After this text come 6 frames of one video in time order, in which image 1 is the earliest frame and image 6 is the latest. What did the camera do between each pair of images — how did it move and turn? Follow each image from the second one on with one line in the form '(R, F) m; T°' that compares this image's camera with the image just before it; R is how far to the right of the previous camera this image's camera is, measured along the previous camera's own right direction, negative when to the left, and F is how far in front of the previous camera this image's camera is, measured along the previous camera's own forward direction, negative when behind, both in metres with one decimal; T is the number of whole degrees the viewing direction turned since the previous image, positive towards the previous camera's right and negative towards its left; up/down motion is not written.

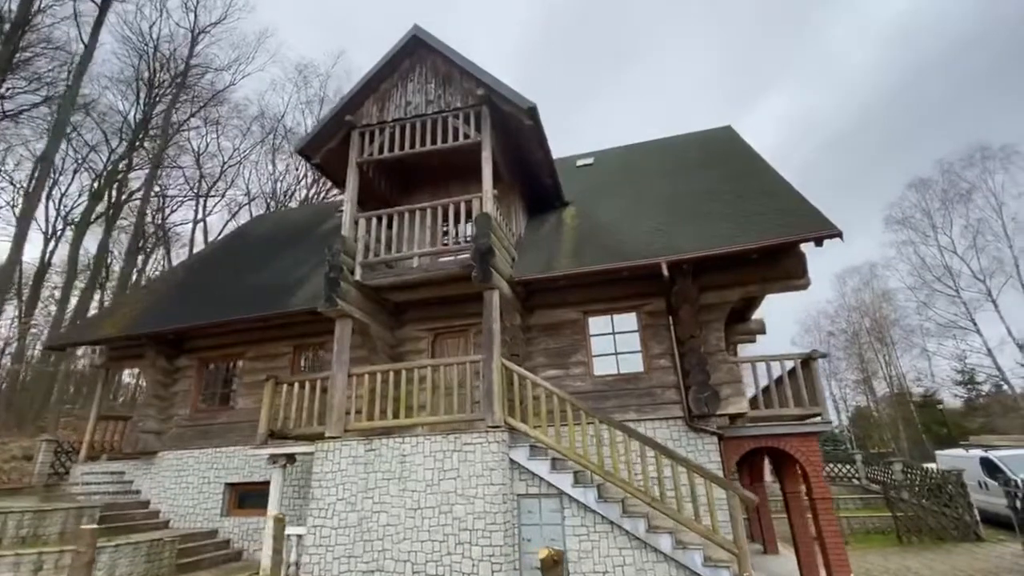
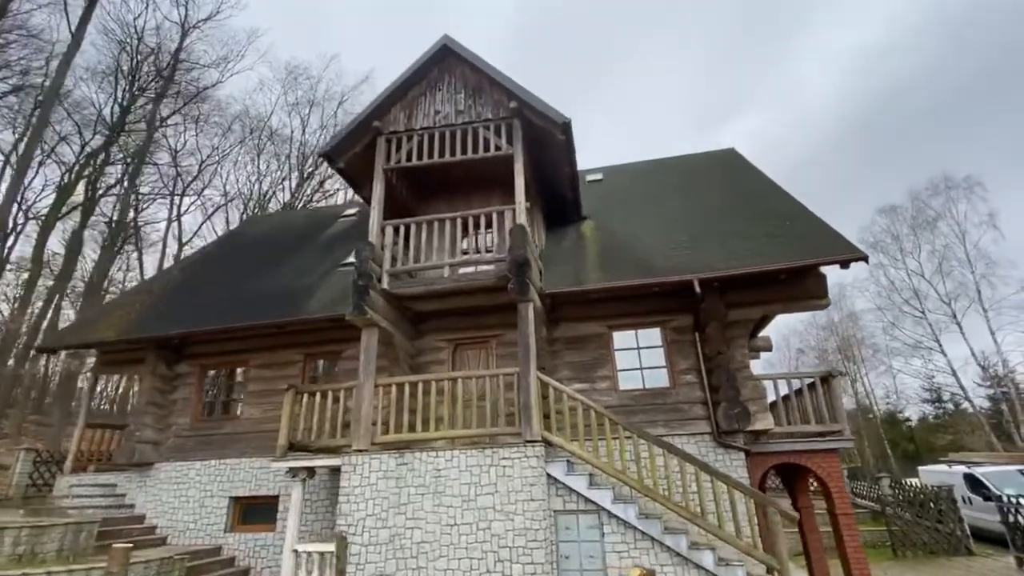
(-1.1, +0.1) m; +4°
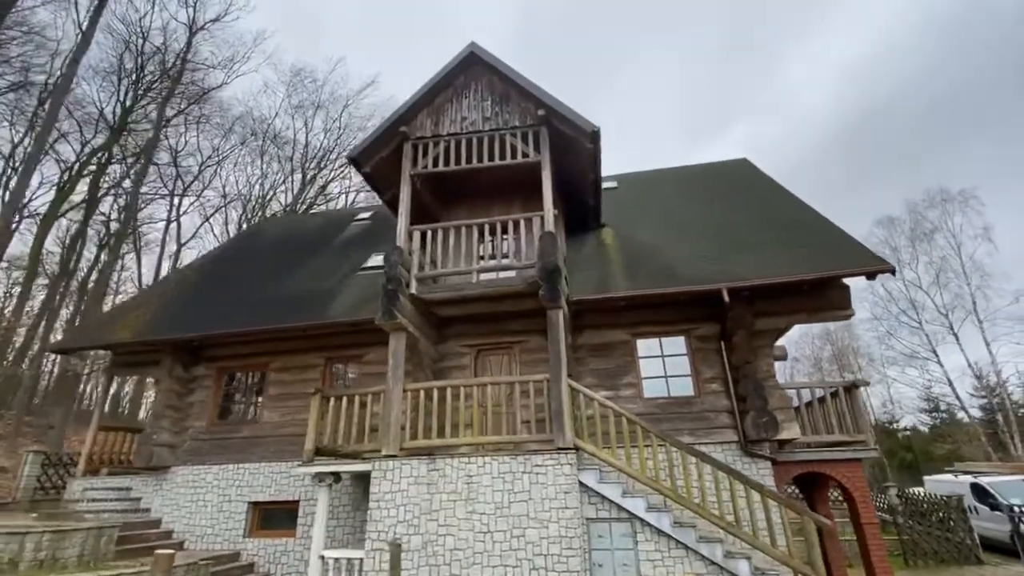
(-0.6, 0.0) m; +1°
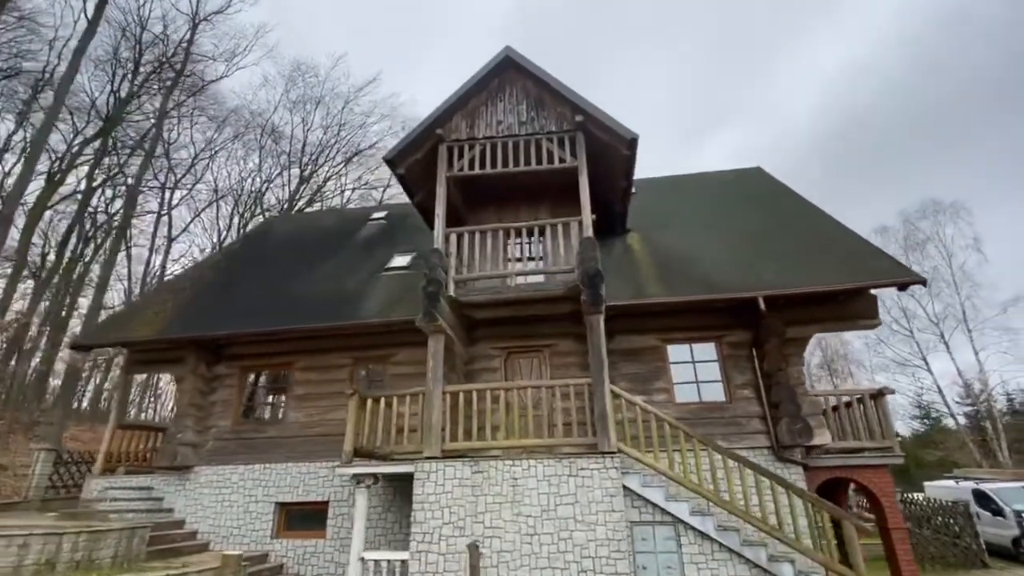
(-0.9, 0.0) m; +2°
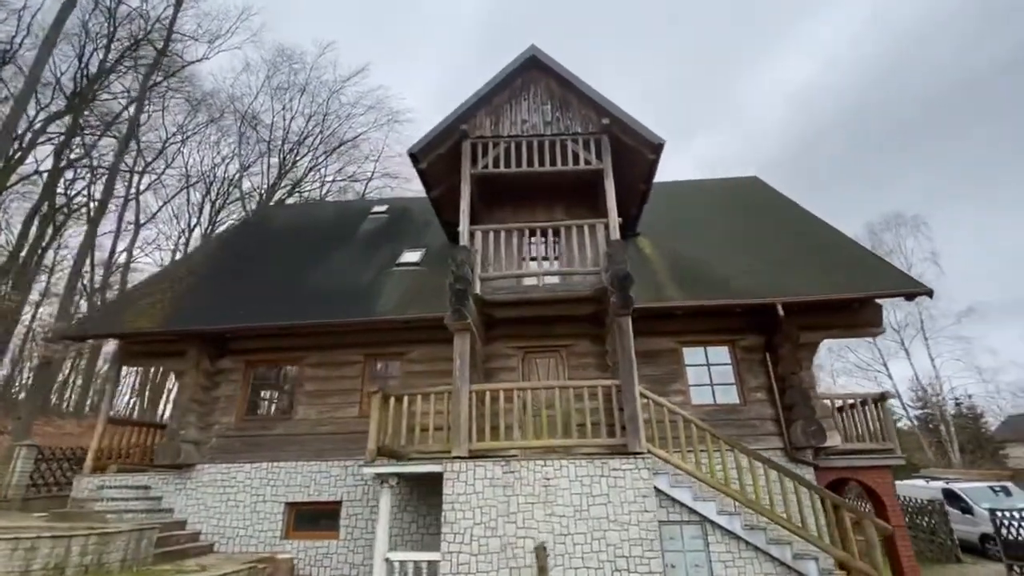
(-1.1, 0.0) m; +4°
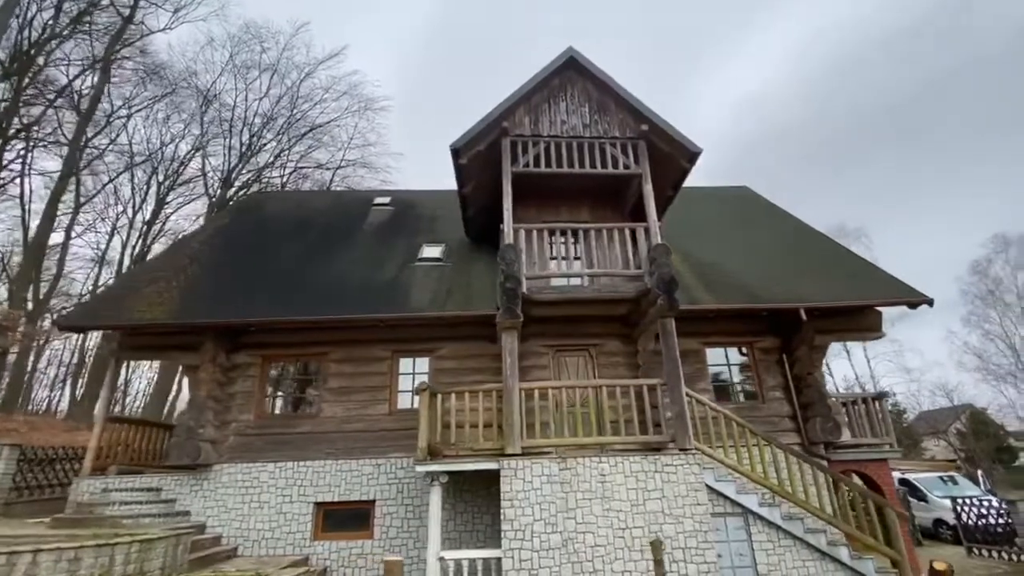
(-1.8, 0.0) m; +6°
